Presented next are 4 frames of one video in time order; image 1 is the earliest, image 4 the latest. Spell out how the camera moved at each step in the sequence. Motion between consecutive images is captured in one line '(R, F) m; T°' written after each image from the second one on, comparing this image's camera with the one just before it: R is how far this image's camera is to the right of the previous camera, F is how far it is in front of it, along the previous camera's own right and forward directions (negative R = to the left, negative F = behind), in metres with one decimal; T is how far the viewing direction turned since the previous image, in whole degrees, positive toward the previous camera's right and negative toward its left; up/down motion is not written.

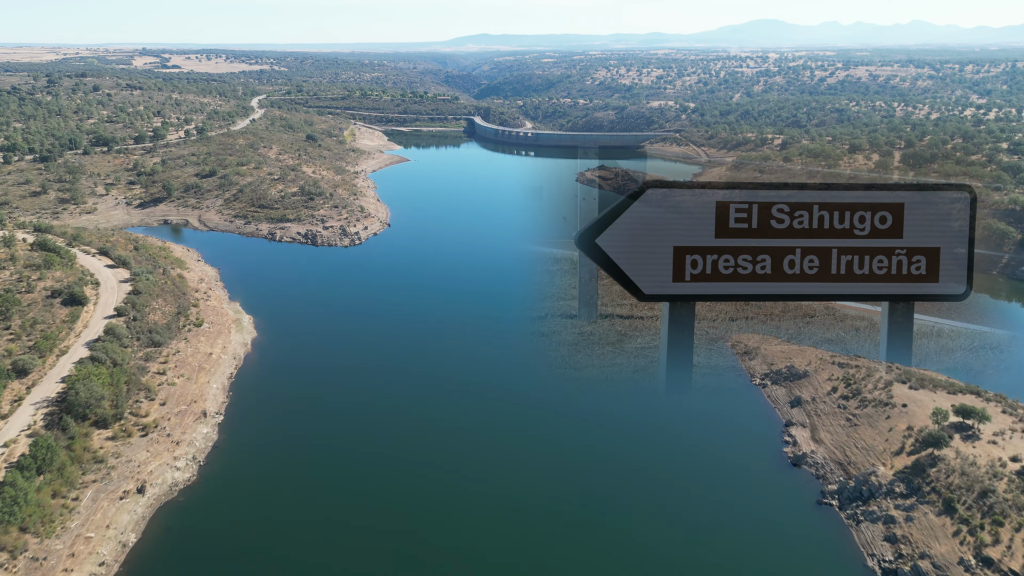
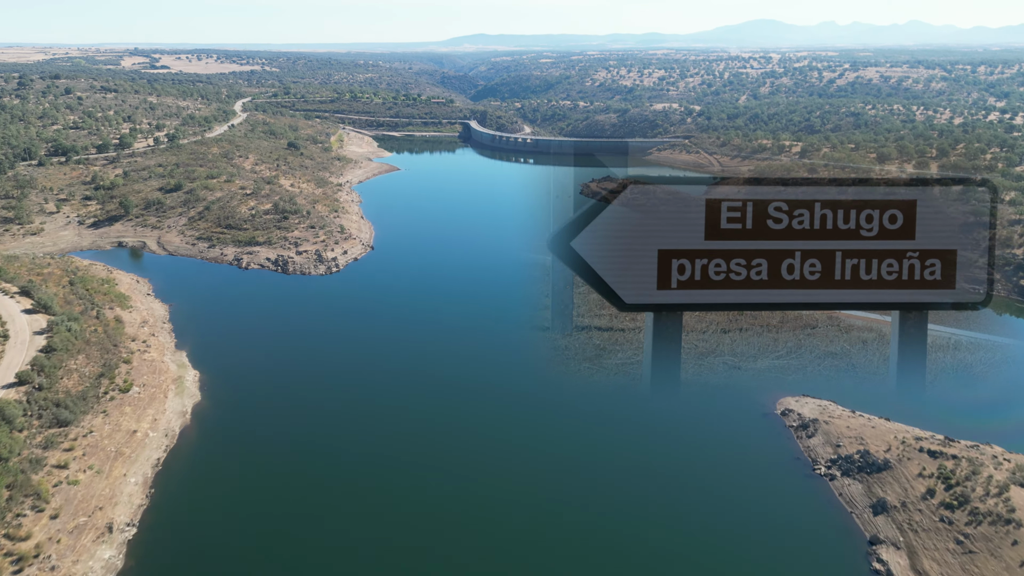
(-0.1, +6.6) m; 0°
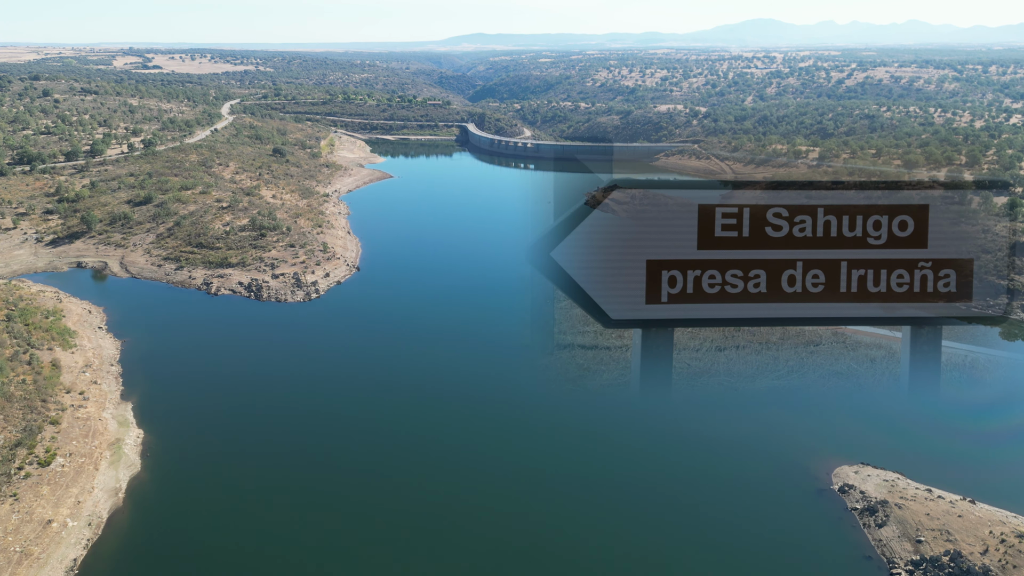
(-0.1, +4.9) m; 0°
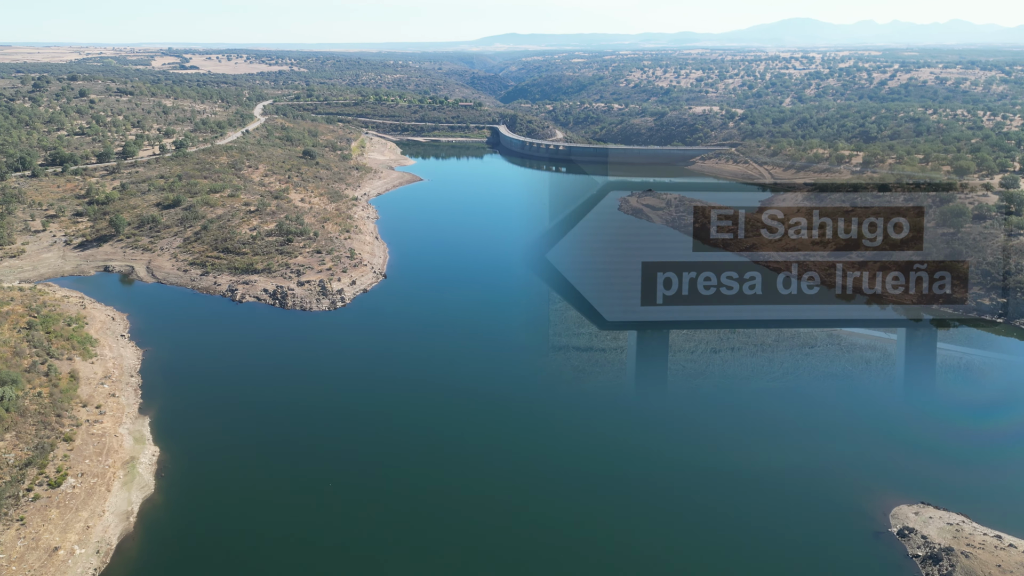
(-0.1, +1.5) m; -2°
